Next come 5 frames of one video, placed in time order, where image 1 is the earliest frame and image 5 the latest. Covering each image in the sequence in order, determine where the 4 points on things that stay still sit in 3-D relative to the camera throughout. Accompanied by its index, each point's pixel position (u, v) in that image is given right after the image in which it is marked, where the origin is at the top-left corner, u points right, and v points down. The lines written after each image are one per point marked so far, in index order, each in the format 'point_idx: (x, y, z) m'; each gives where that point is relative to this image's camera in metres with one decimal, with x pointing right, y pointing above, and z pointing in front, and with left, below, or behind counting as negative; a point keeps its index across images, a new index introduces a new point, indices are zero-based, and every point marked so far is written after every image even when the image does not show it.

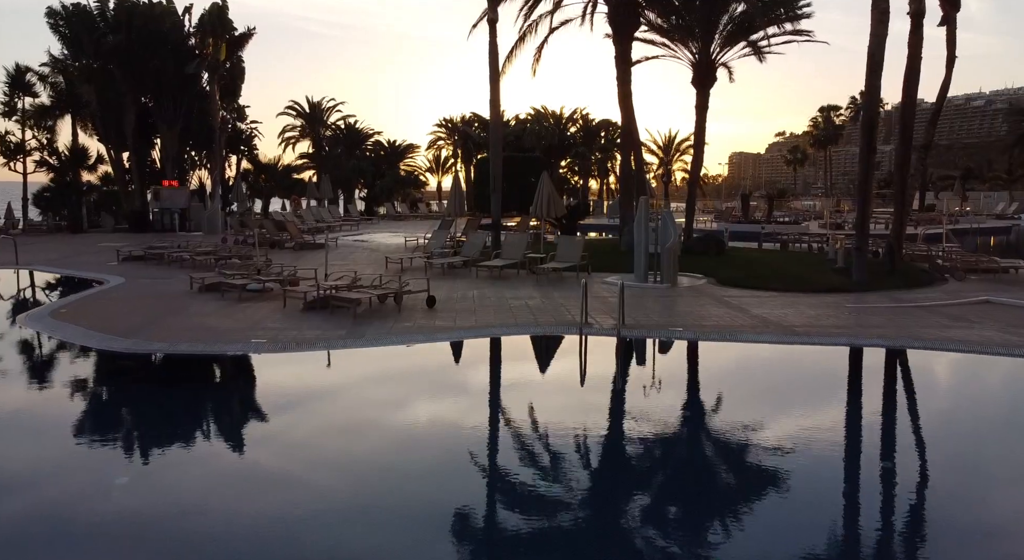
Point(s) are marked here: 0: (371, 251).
0: (-3.2, +0.6, +15.1) m
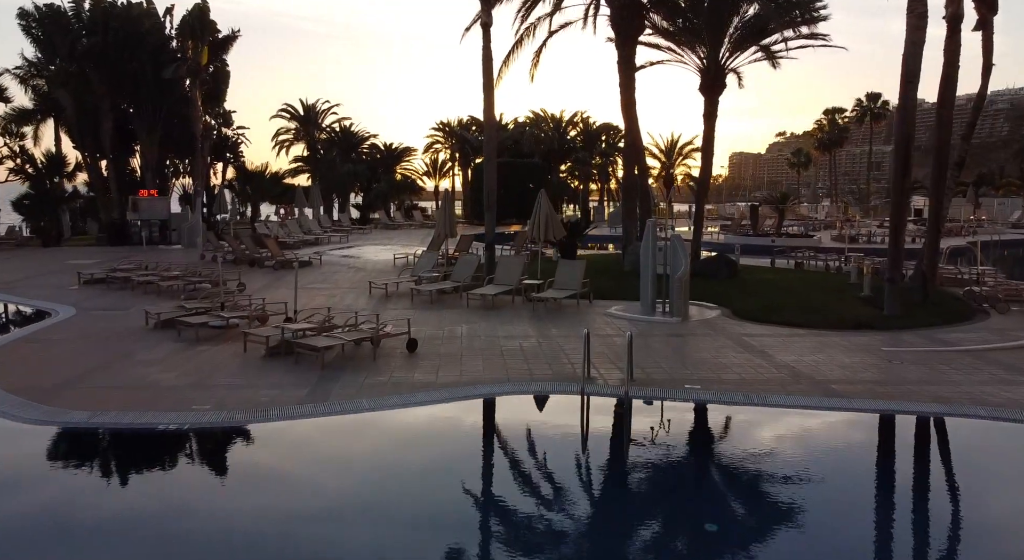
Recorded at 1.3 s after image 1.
0: (-3.3, +0.2, +14.1) m
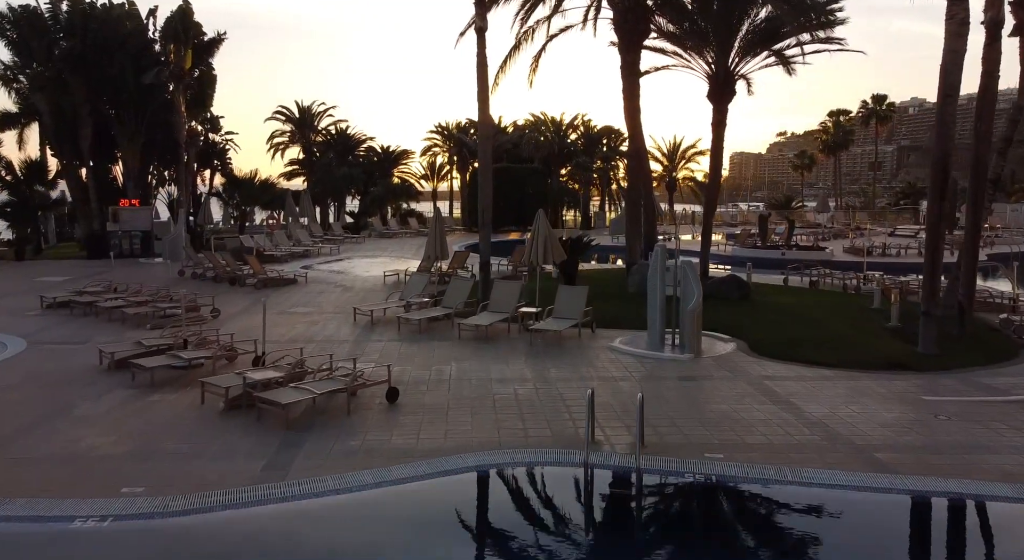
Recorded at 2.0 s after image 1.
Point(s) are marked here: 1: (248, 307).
0: (-3.4, -0.2, +13.2) m
1: (-4.6, -0.5, +11.7) m
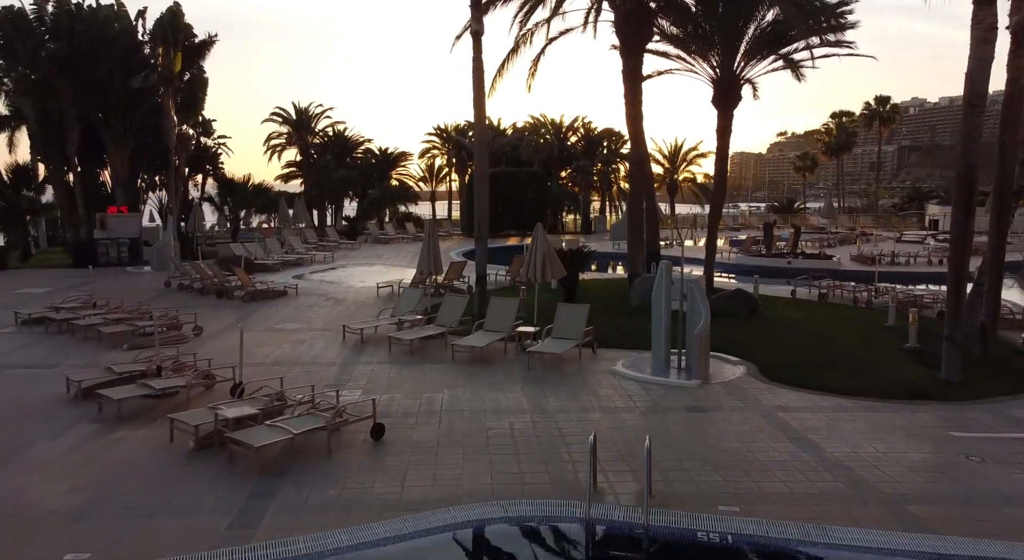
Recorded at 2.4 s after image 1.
0: (-3.4, -0.5, +12.7) m
1: (-4.7, -0.7, +11.2) m
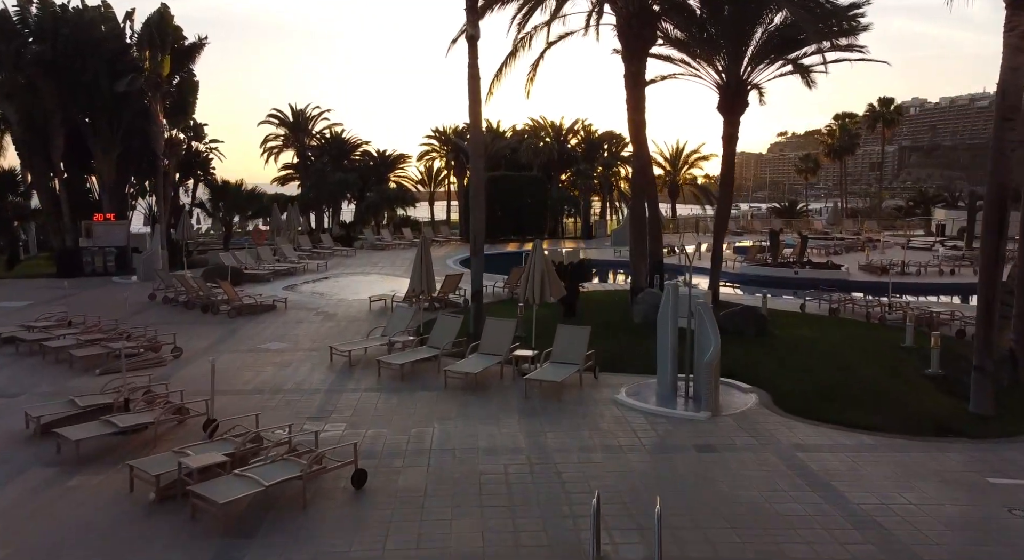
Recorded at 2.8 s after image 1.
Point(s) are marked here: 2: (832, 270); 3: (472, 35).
0: (-3.4, -0.8, +12.2) m
1: (-4.7, -1.0, +10.7) m
2: (+8.5, +0.3, +17.8) m
3: (-0.6, +3.9, +10.6) m
